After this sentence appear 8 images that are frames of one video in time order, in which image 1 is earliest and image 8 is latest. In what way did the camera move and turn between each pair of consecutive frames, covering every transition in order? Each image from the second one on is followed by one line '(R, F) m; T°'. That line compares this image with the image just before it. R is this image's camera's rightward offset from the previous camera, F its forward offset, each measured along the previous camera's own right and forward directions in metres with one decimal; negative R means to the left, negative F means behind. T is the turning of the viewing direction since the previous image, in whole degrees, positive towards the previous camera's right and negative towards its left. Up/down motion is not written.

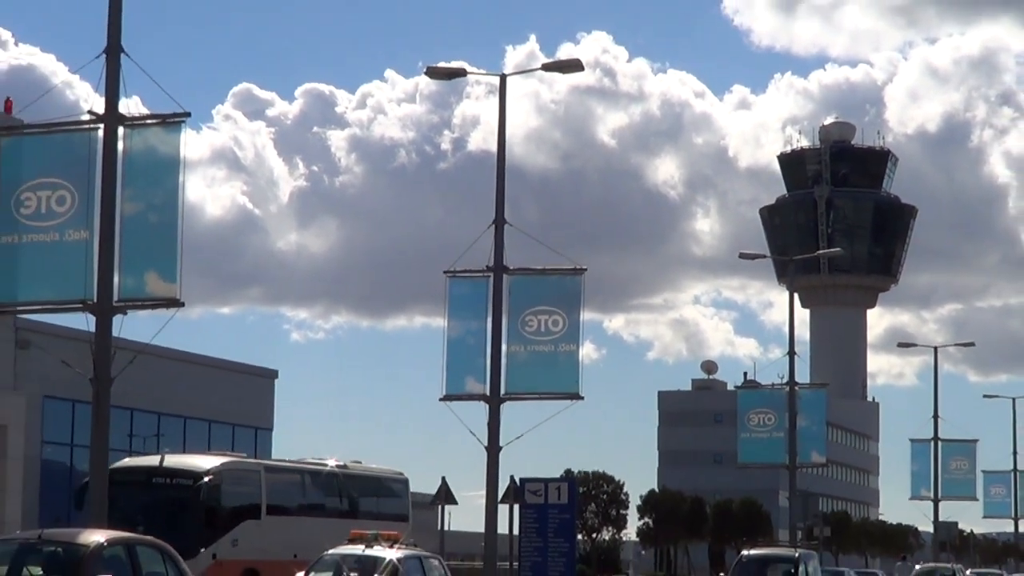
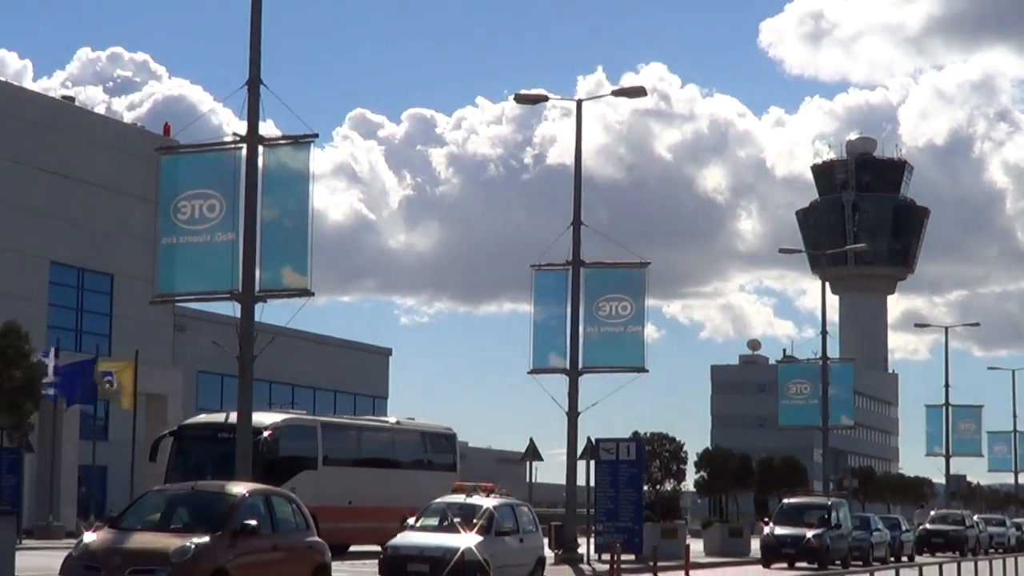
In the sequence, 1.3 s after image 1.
(-0.6, -3.6) m; -1°
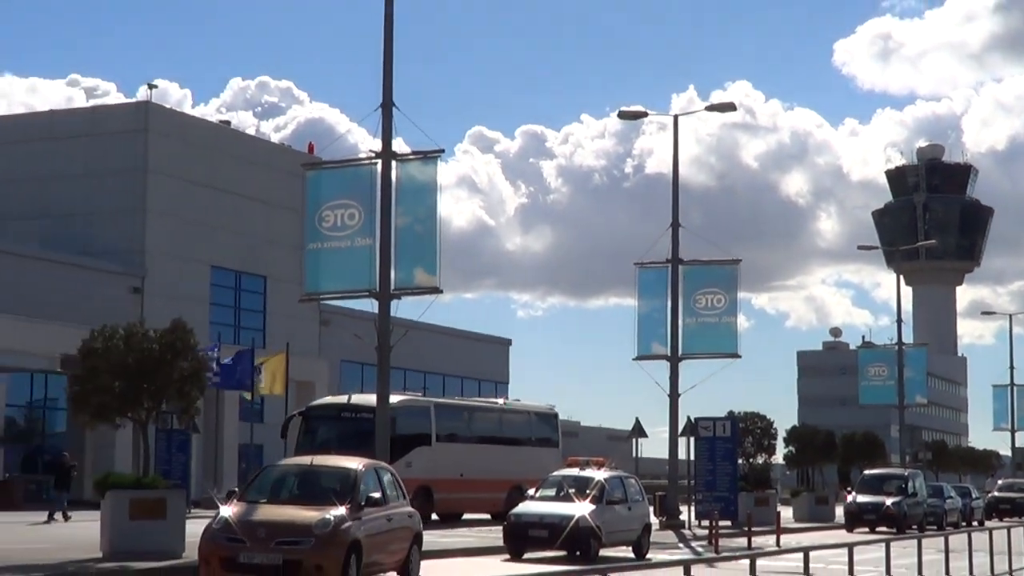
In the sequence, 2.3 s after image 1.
(-0.7, -2.7) m; -2°
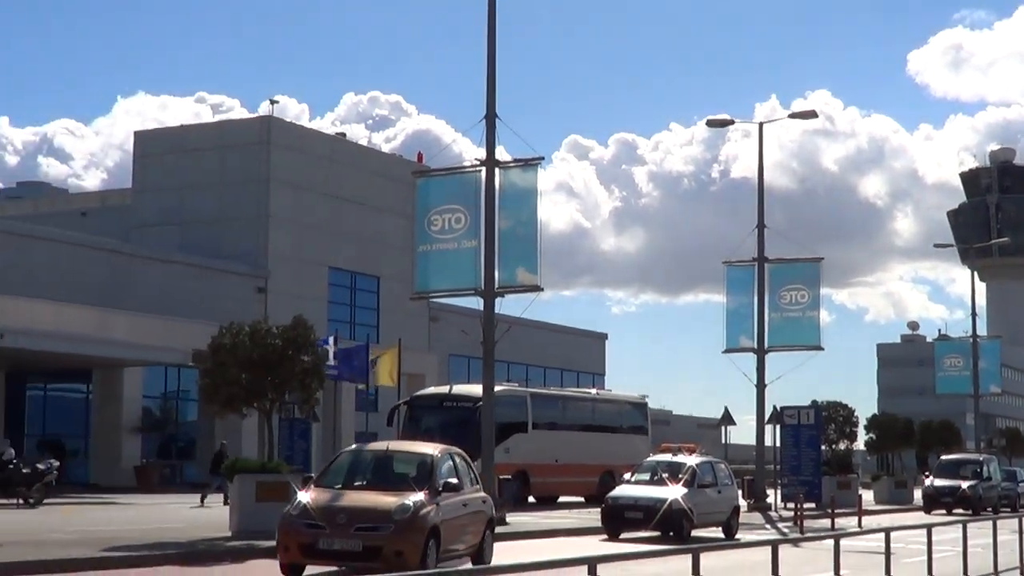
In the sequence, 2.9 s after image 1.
(-0.5, -1.8) m; -2°
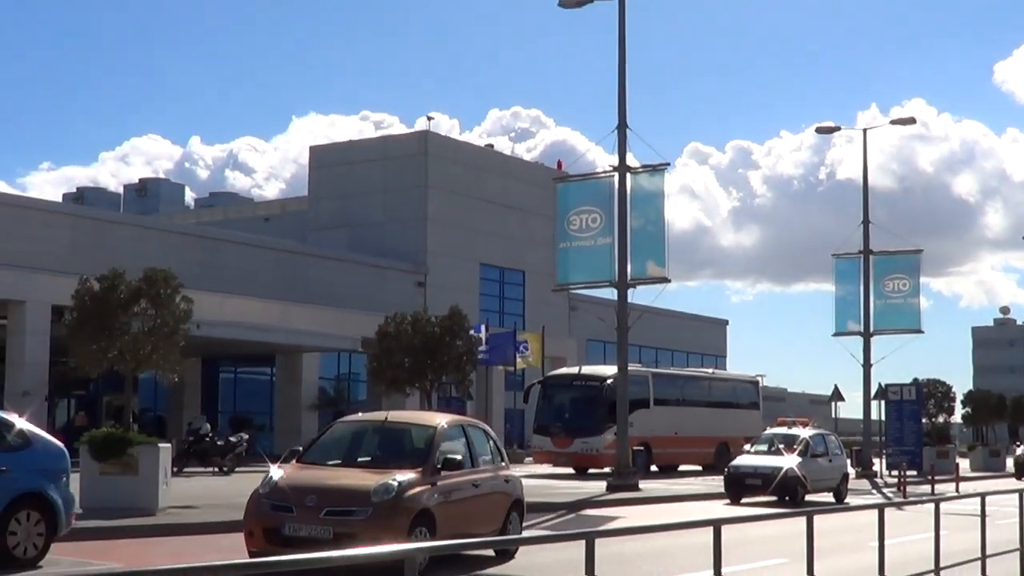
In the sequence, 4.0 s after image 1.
(-1.0, -3.3) m; -3°
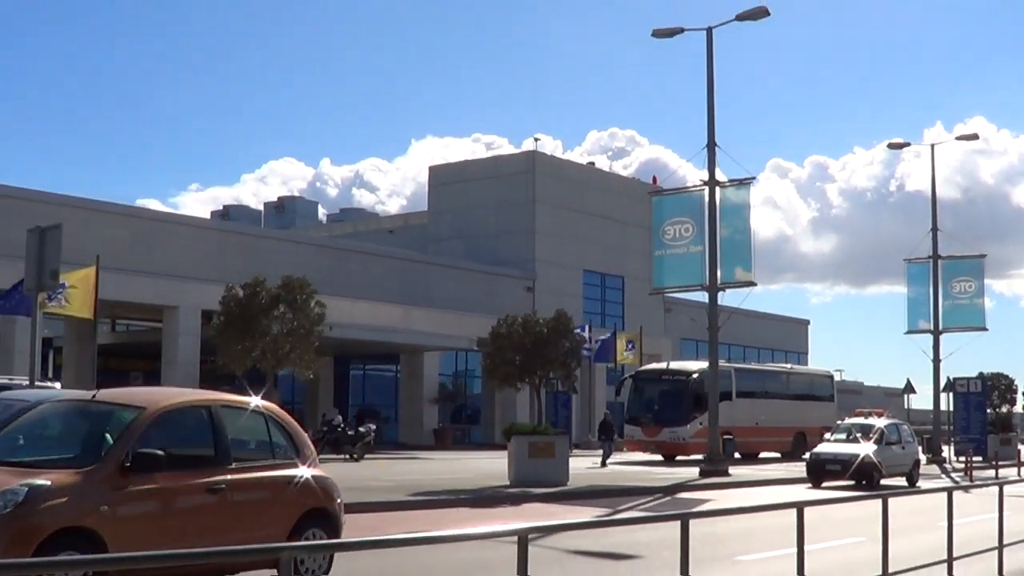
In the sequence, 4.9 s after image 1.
(-1.1, -3.1) m; -1°
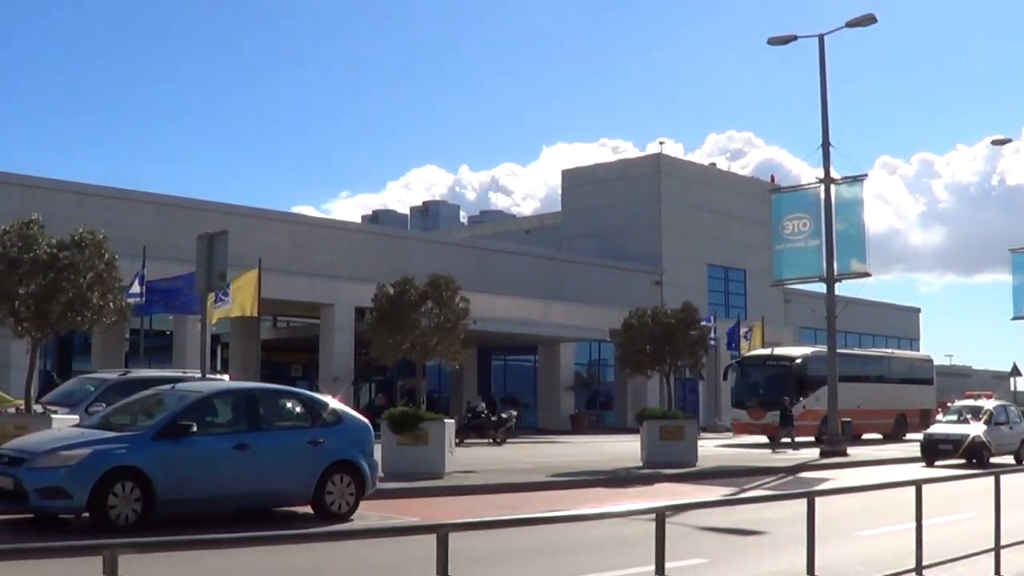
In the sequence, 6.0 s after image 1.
(-1.5, -2.4) m; -2°
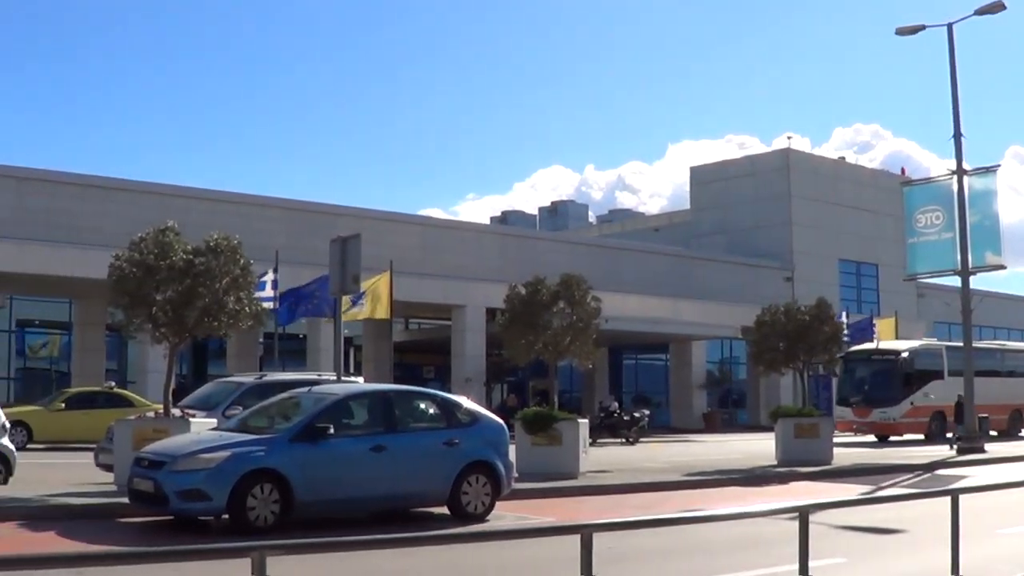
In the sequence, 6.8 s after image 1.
(-1.0, 0.0) m; -3°
